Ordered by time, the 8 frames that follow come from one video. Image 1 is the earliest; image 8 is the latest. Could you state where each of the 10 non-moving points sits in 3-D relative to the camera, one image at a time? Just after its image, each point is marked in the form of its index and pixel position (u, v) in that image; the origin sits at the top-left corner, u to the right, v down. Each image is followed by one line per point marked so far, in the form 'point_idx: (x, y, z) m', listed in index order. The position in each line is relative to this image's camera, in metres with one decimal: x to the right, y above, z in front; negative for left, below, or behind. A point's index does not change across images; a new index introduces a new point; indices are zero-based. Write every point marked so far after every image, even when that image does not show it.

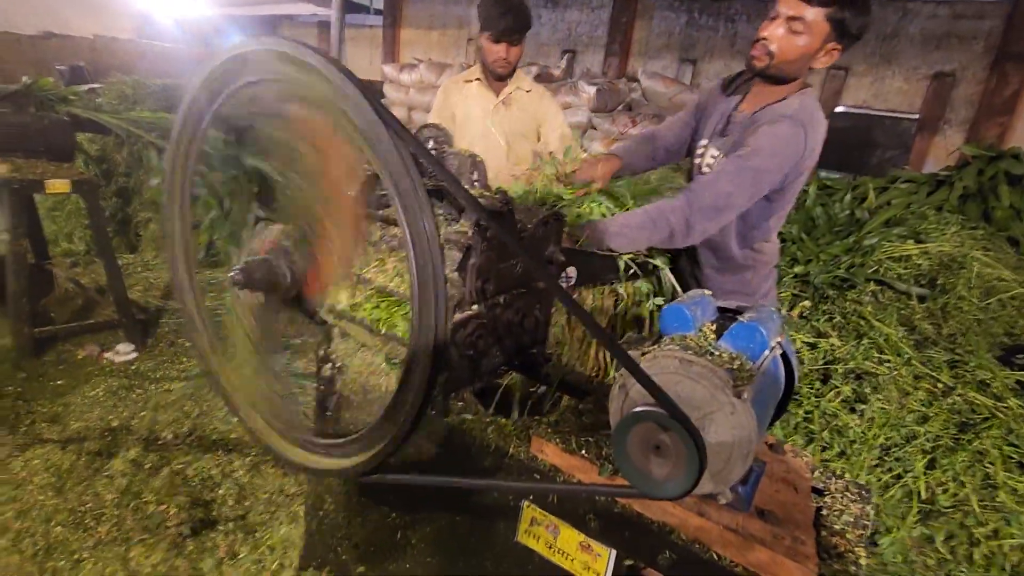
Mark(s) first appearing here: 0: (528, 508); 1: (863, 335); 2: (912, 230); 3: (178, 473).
0: (0.0, -0.4, +0.9) m
1: (+1.5, -0.2, +2.2) m
2: (+2.0, +0.3, +2.6) m
3: (-1.1, -0.6, +1.8) m
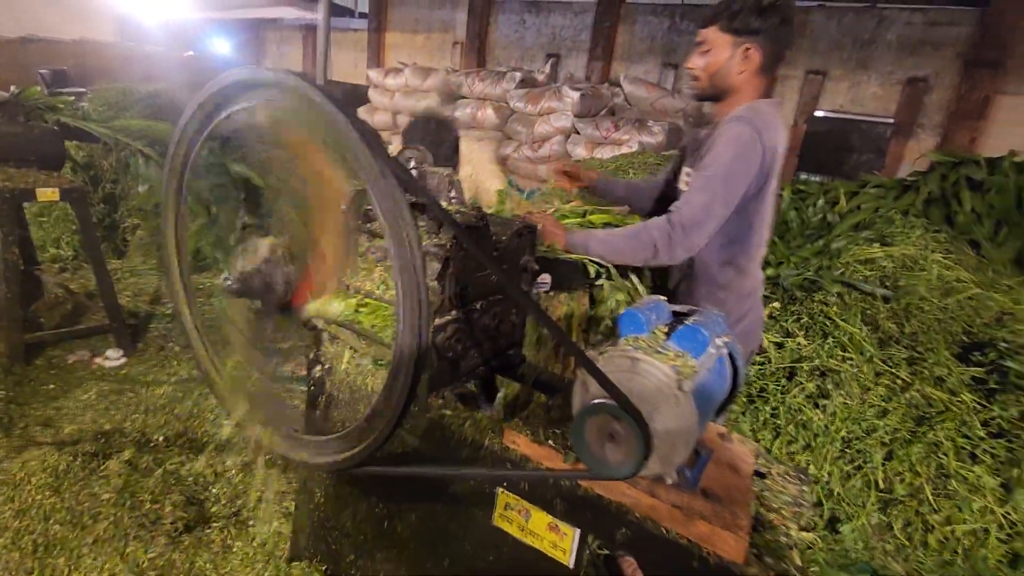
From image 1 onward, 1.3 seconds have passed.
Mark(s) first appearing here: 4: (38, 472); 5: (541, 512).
0: (0.0, -0.4, +1.0) m
1: (+1.4, -0.2, +2.3) m
2: (+1.9, +0.3, +2.8) m
3: (-1.1, -0.6, +1.8) m
4: (-1.6, -0.6, +1.8) m
5: (+0.1, -0.4, +0.9) m
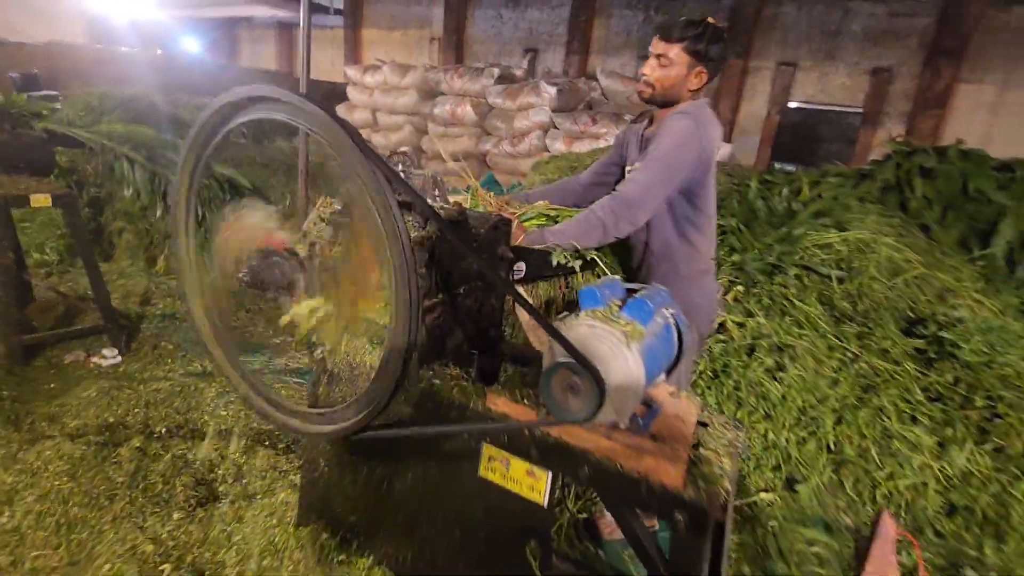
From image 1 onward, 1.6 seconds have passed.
0: (-0.1, -0.3, +1.1) m
1: (+1.3, -0.1, +2.5) m
2: (+1.8, +0.4, +3.0) m
3: (-1.2, -0.6, +2.0) m
4: (-1.6, -0.6, +1.9) m
5: (0.0, -0.3, +1.1) m
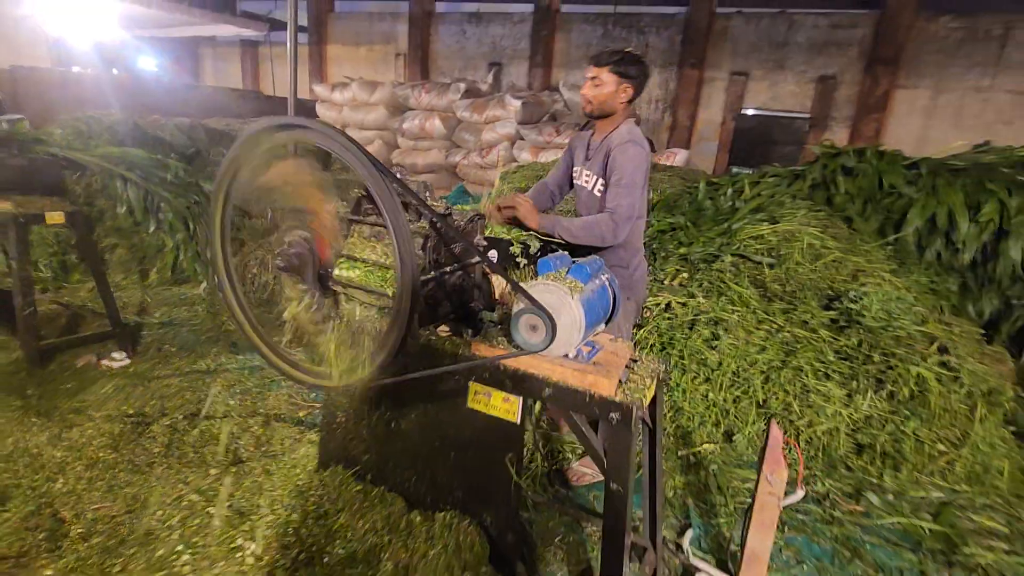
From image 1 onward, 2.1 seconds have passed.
0: (-0.1, -0.3, +1.5) m
1: (+1.2, 0.0, +3.0) m
2: (+1.6, +0.5, +3.5) m
3: (-1.3, -0.6, +2.3) m
4: (-1.7, -0.6, +2.2) m
5: (0.0, -0.3, +1.5) m
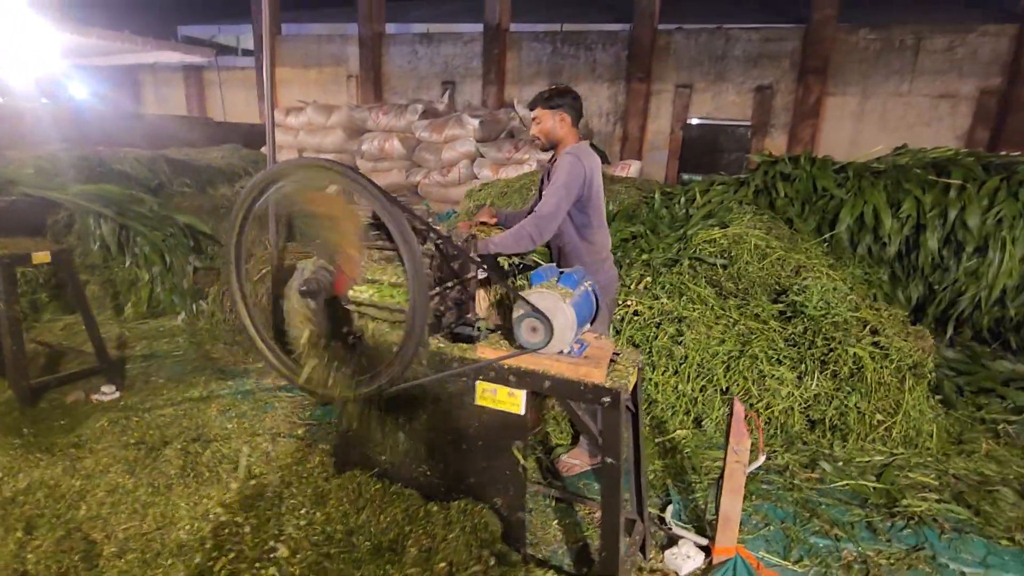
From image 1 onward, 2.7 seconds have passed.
0: (-0.1, -0.3, +1.7) m
1: (+1.1, 0.0, +3.3) m
2: (+1.4, +0.5, +3.8) m
3: (-1.3, -0.7, +2.4) m
4: (-1.7, -0.8, +2.3) m
5: (0.0, -0.3, +1.7) m
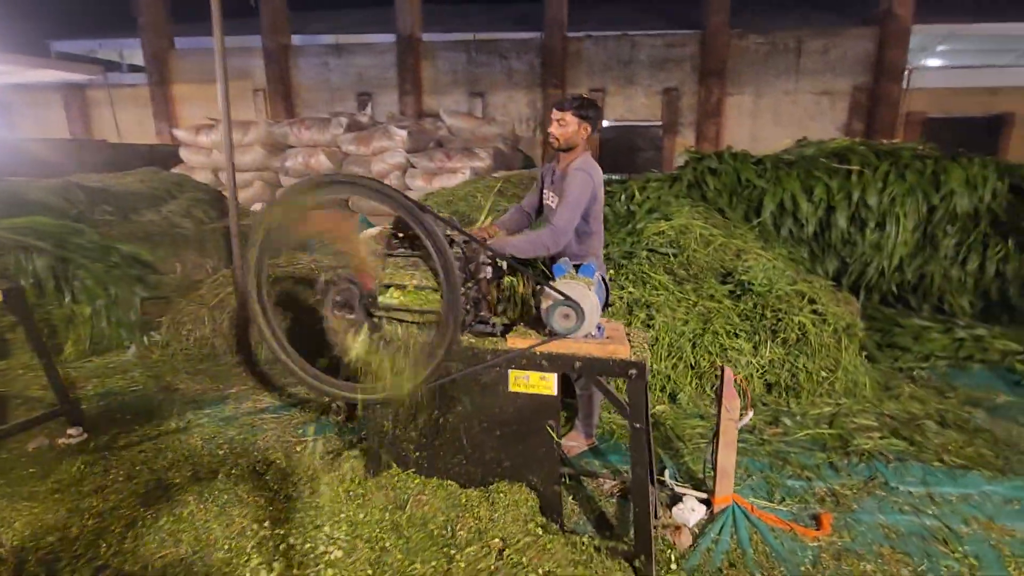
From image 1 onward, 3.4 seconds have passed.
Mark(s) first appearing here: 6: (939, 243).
0: (0.0, -0.3, +1.9) m
1: (+0.9, 0.0, +3.6) m
2: (+1.2, +0.6, +4.2) m
3: (-1.2, -0.8, +2.4) m
4: (-1.6, -0.9, +2.2) m
5: (+0.1, -0.3, +1.9) m
6: (+3.6, +0.4, +4.6) m
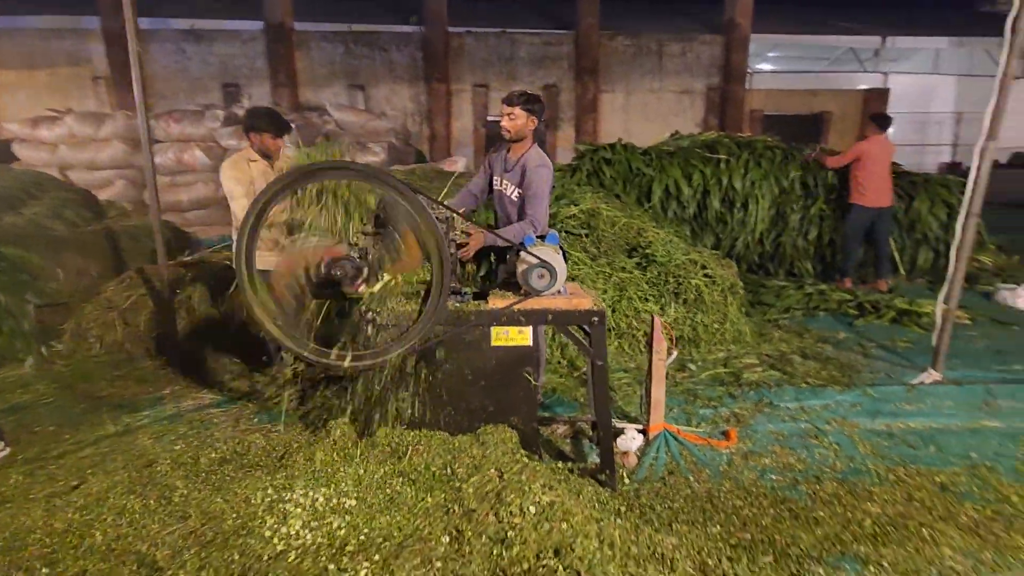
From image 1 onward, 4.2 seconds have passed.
0: (-0.1, -0.2, +2.2) m
1: (+0.4, +0.2, +4.1) m
2: (+0.5, +0.8, +4.7) m
3: (-1.4, -0.8, +2.4) m
4: (-1.7, -0.9, +2.2) m
5: (0.0, -0.2, +2.2) m
6: (+2.9, +0.7, +5.6) m
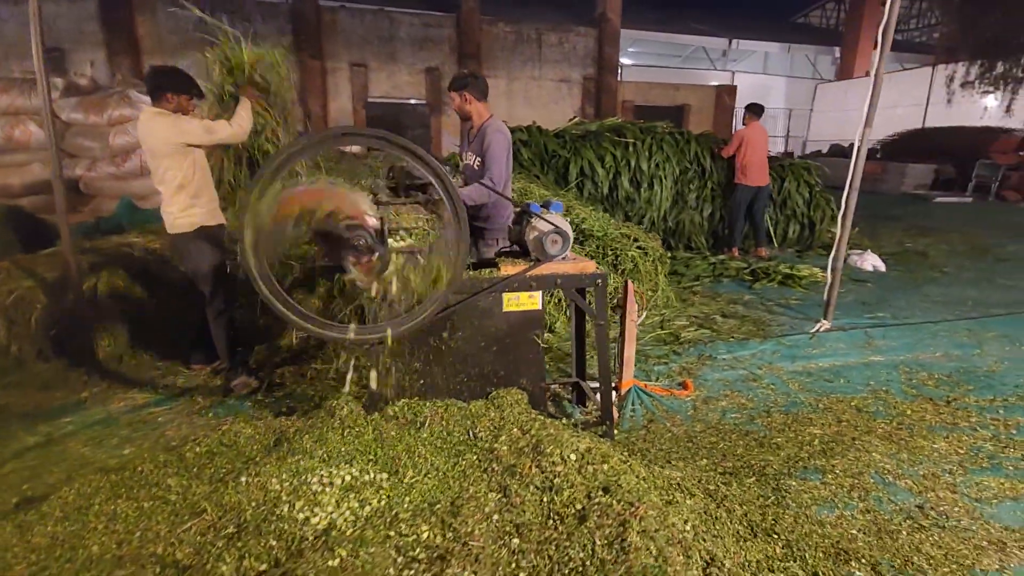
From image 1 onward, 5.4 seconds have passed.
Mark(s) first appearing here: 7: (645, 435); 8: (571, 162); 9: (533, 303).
0: (0.0, 0.0, +2.3) m
1: (0.0, +0.4, +4.2) m
2: (0.0, +1.0, +4.8) m
3: (-1.3, -0.7, +2.2) m
4: (-1.6, -0.8, +1.9) m
5: (+0.1, 0.0, +2.3) m
6: (+2.0, +1.1, +6.2) m
7: (+0.7, -0.7, +2.7) m
8: (+0.7, +1.3, +5.6) m
9: (+0.1, -0.1, +2.3) m
